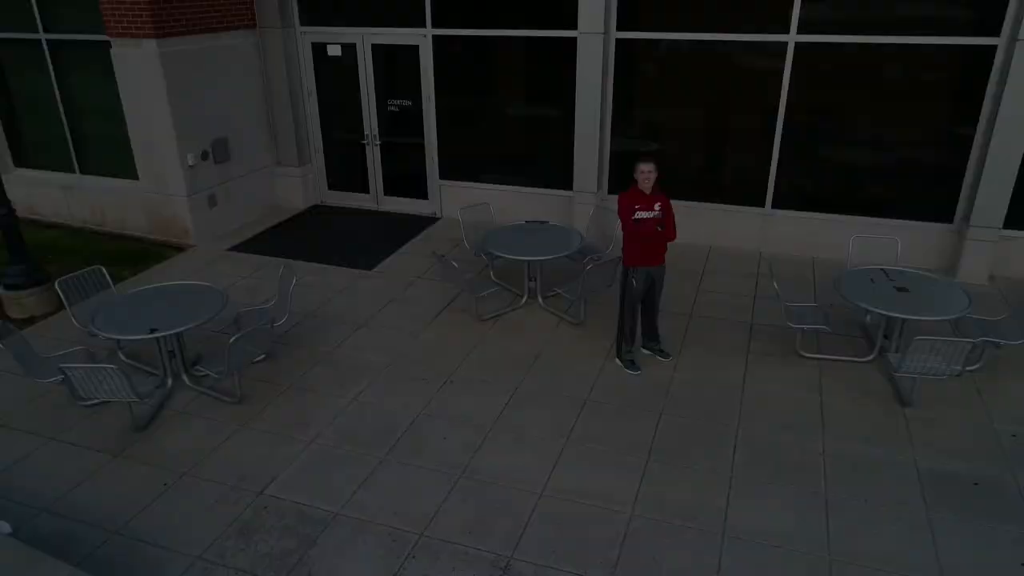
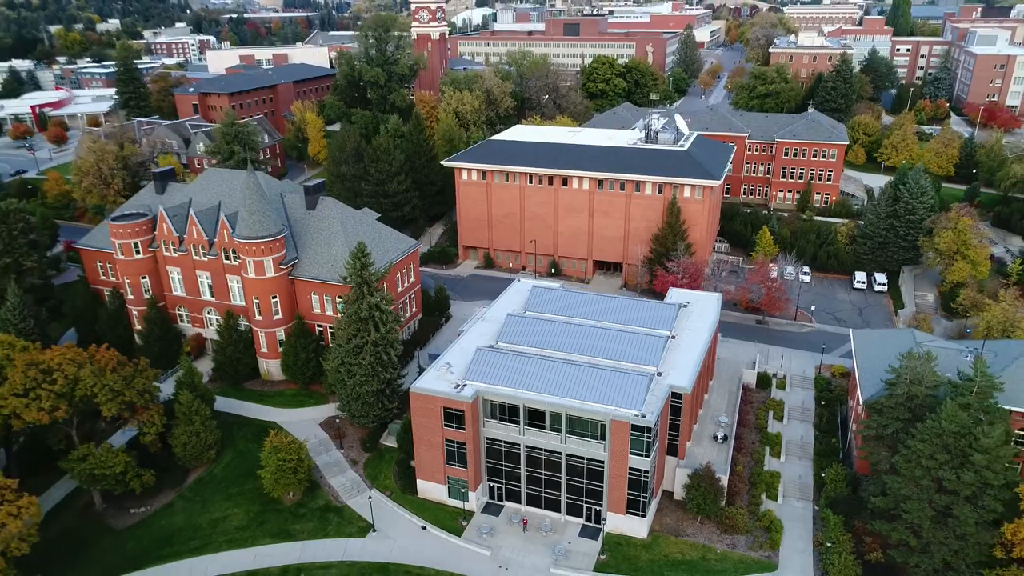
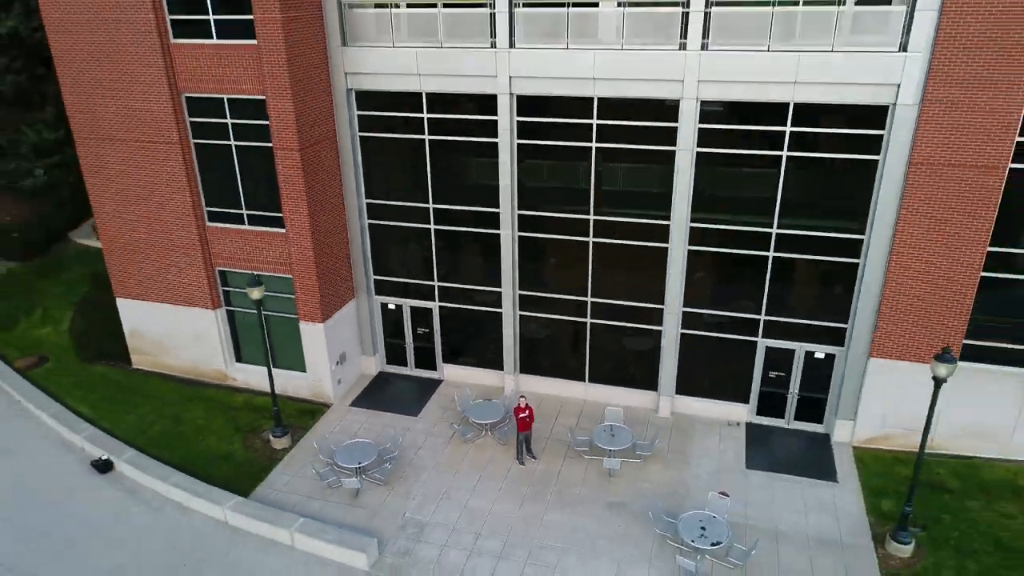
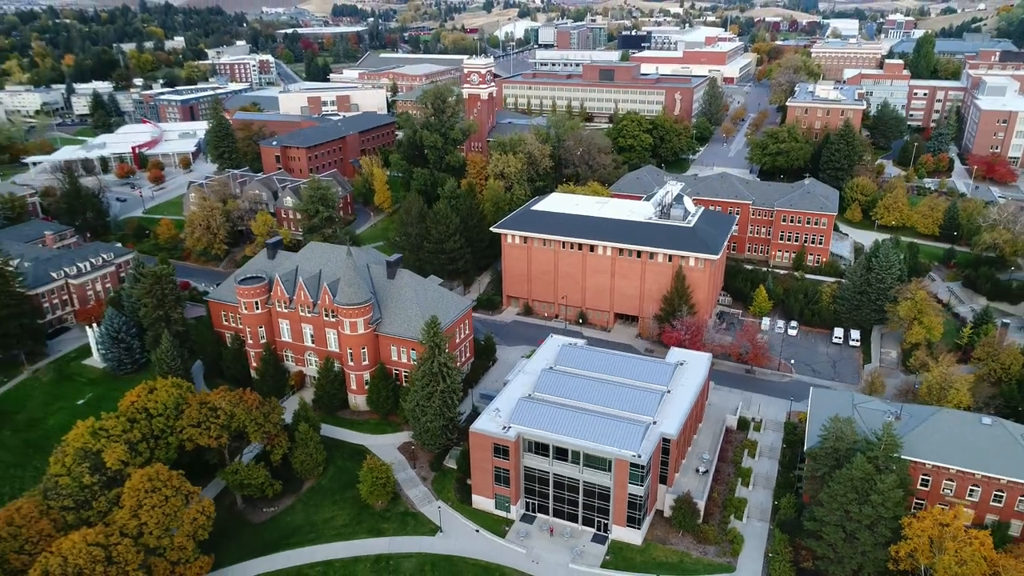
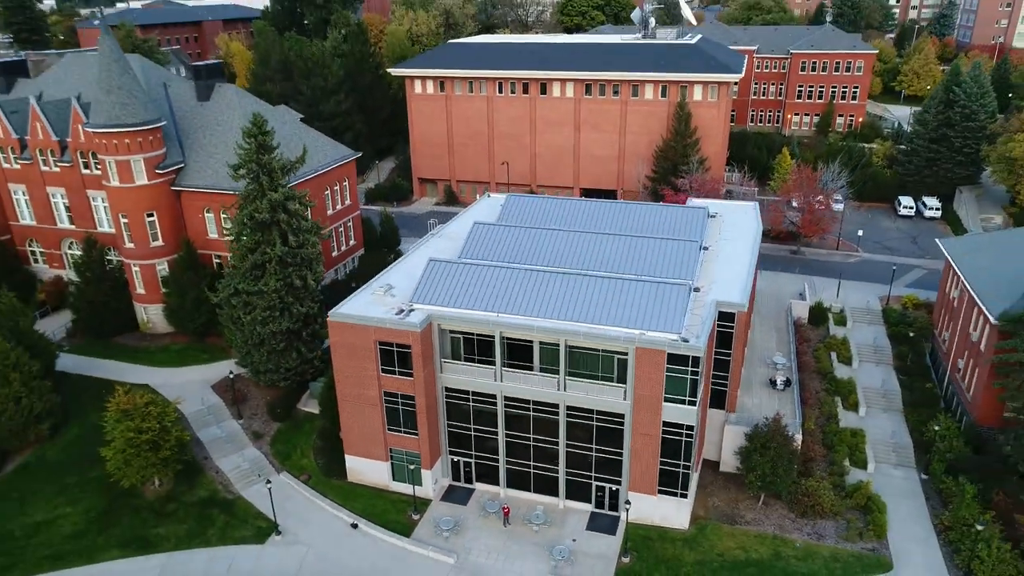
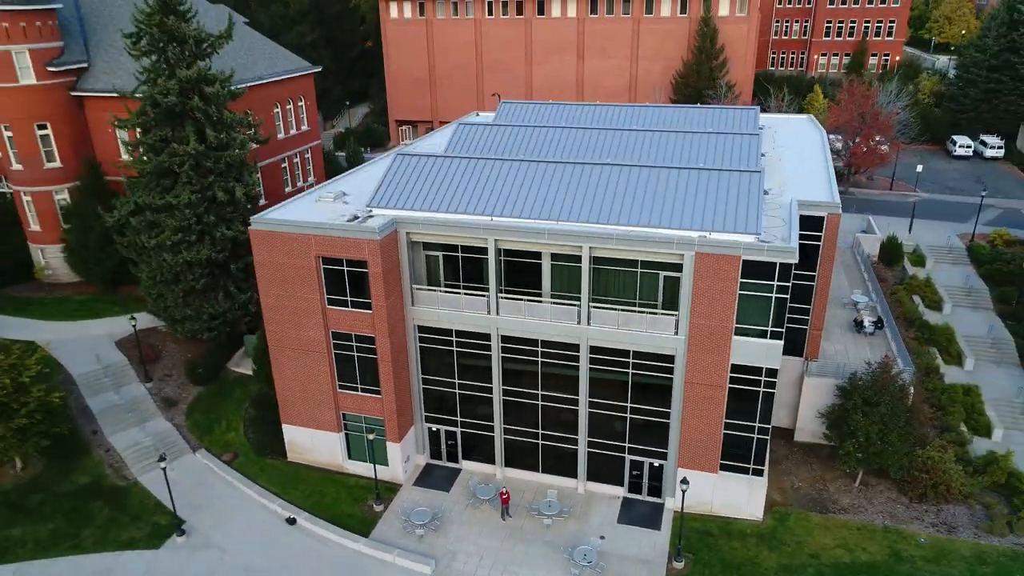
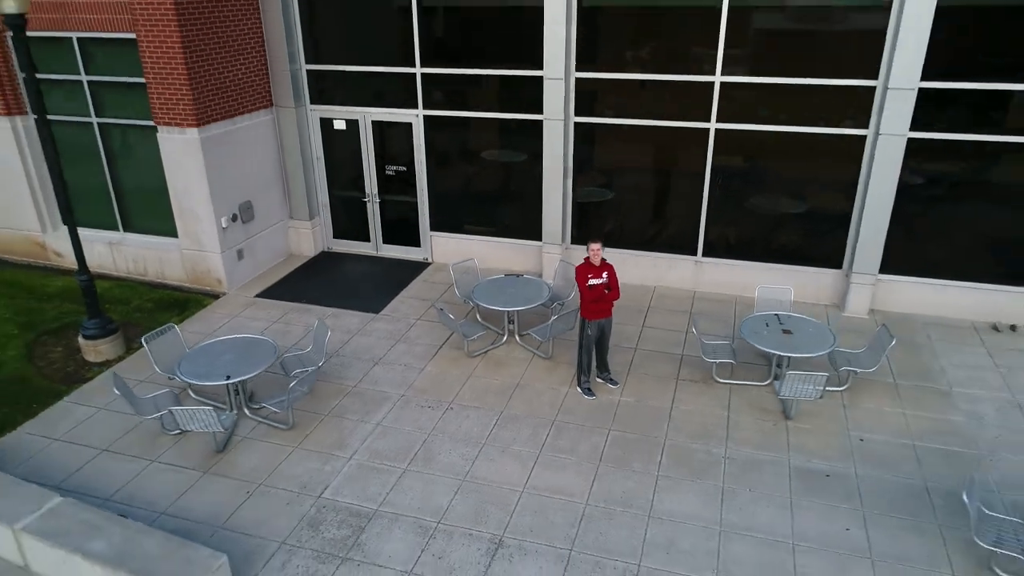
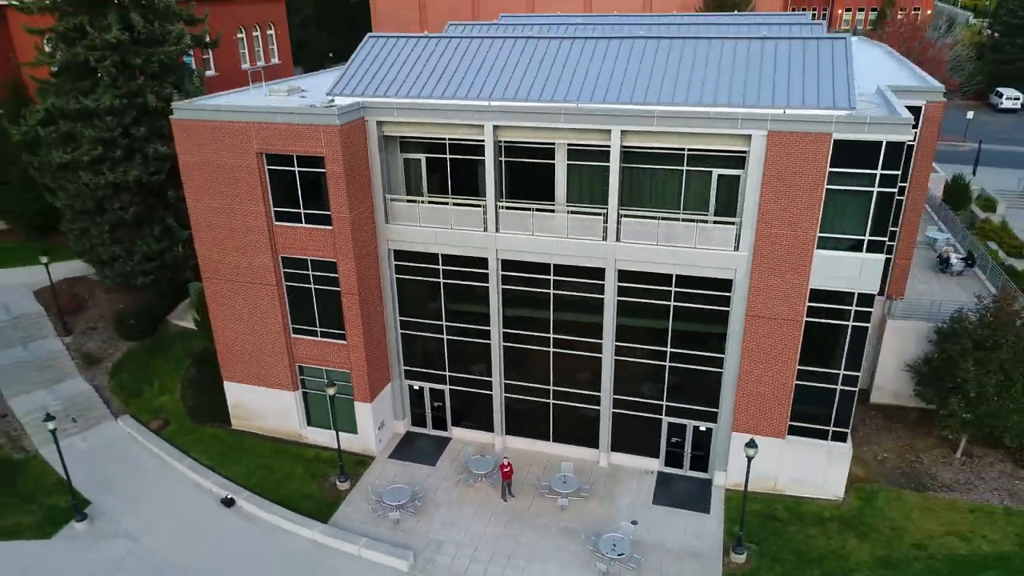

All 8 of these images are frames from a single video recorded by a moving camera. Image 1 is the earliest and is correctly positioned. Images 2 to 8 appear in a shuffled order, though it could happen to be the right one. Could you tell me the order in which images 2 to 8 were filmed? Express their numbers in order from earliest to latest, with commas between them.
7, 3, 8, 6, 5, 2, 4
